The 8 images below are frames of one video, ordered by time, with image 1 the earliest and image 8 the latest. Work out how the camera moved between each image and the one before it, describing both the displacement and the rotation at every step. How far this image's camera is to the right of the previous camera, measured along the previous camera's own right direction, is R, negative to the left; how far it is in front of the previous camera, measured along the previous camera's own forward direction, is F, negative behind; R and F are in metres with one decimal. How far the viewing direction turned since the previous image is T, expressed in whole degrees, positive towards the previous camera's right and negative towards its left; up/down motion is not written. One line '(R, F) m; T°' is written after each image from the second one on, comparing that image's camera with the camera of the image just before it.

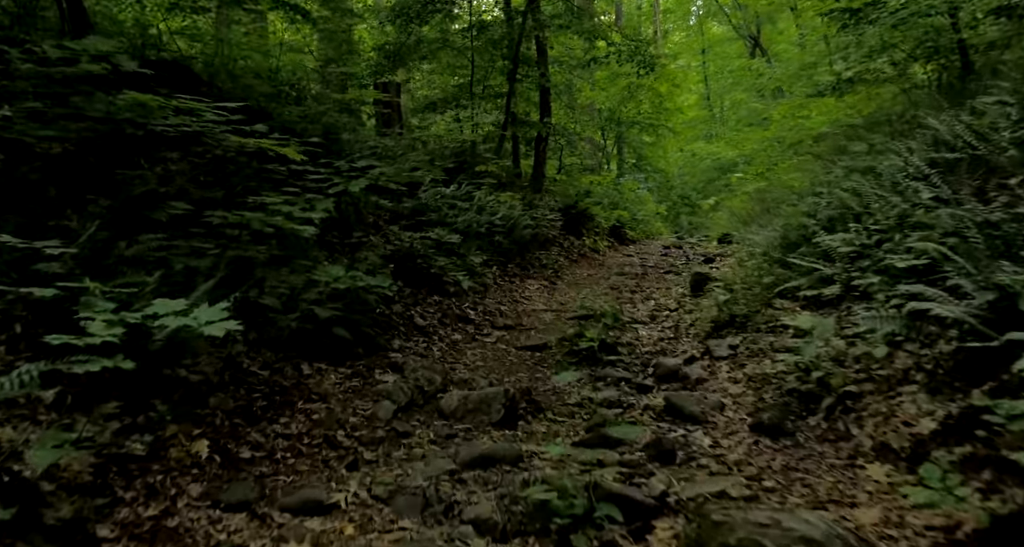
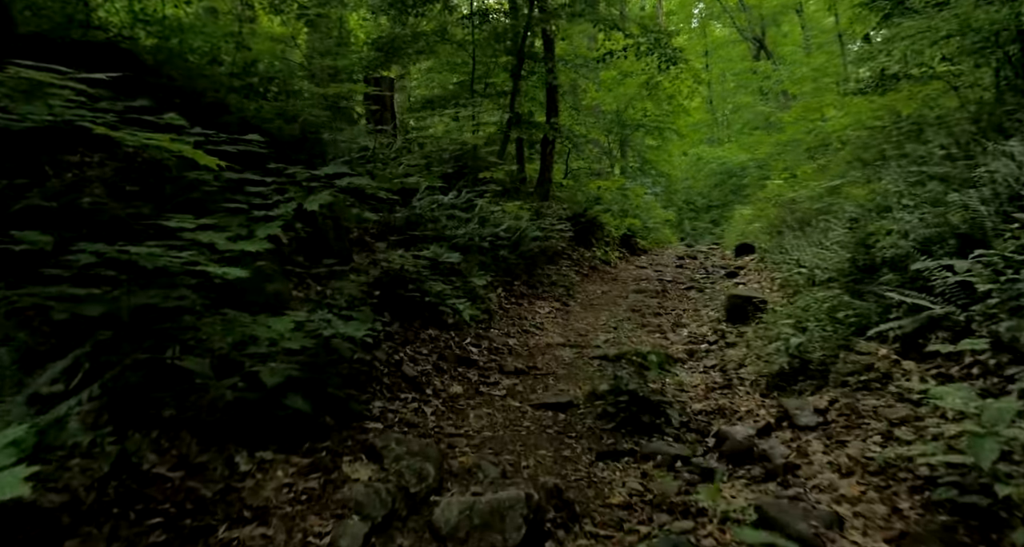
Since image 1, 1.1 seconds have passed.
(-0.1, +1.5) m; 0°
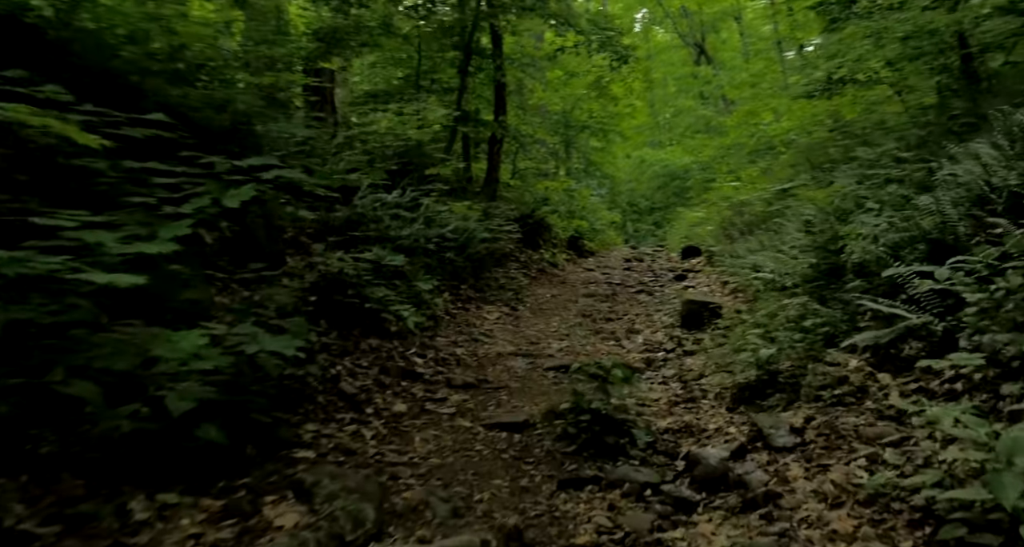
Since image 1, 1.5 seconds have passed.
(0.0, +0.5) m; +5°
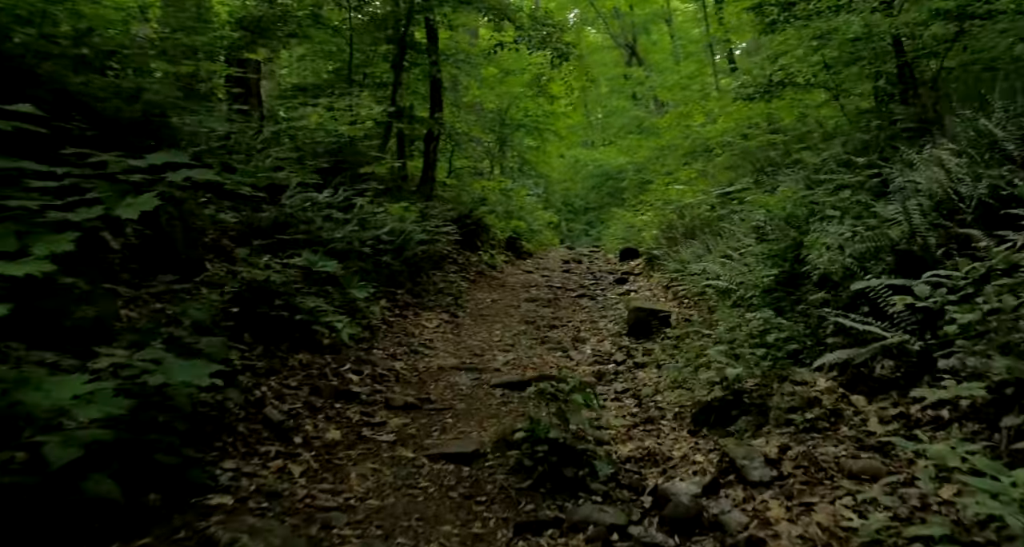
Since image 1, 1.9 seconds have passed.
(-0.1, +0.4) m; +6°
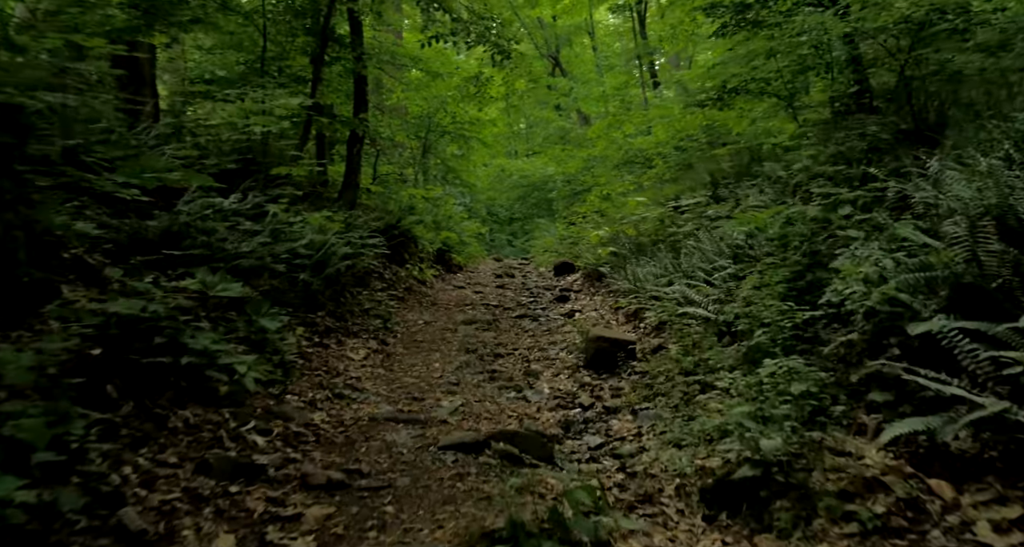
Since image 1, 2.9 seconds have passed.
(-0.2, +1.2) m; +7°
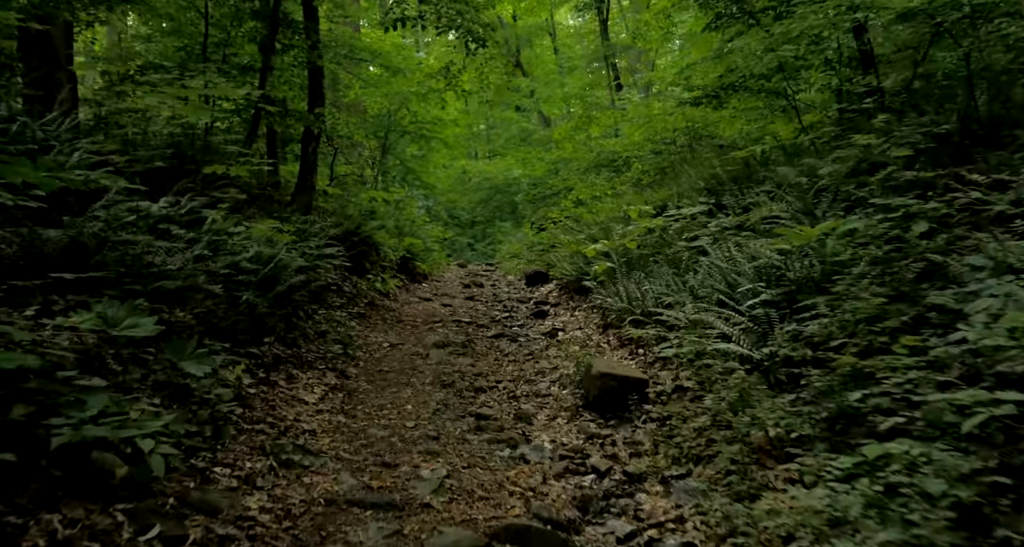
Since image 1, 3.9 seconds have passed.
(-0.3, +1.3) m; +4°
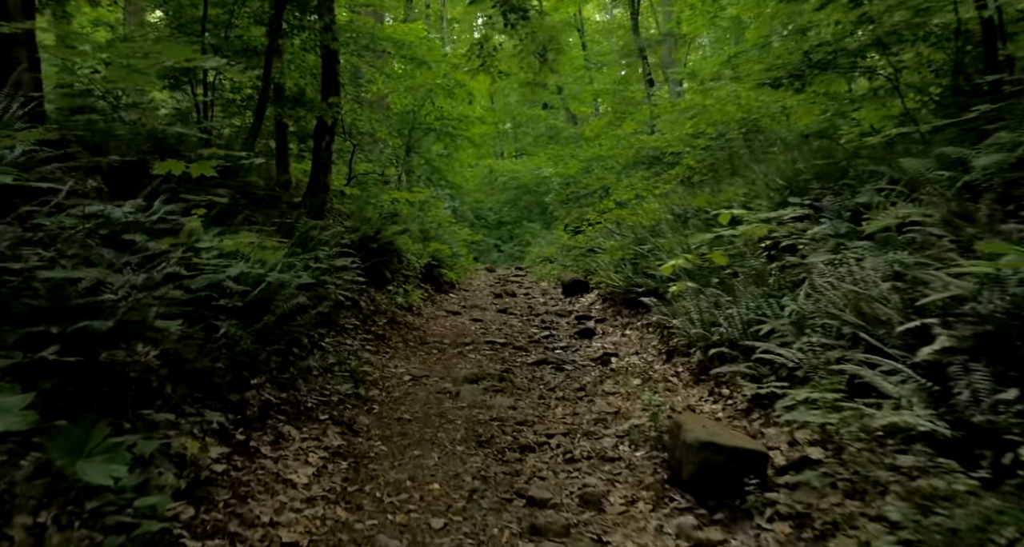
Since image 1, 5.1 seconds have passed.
(-0.3, +1.8) m; -2°
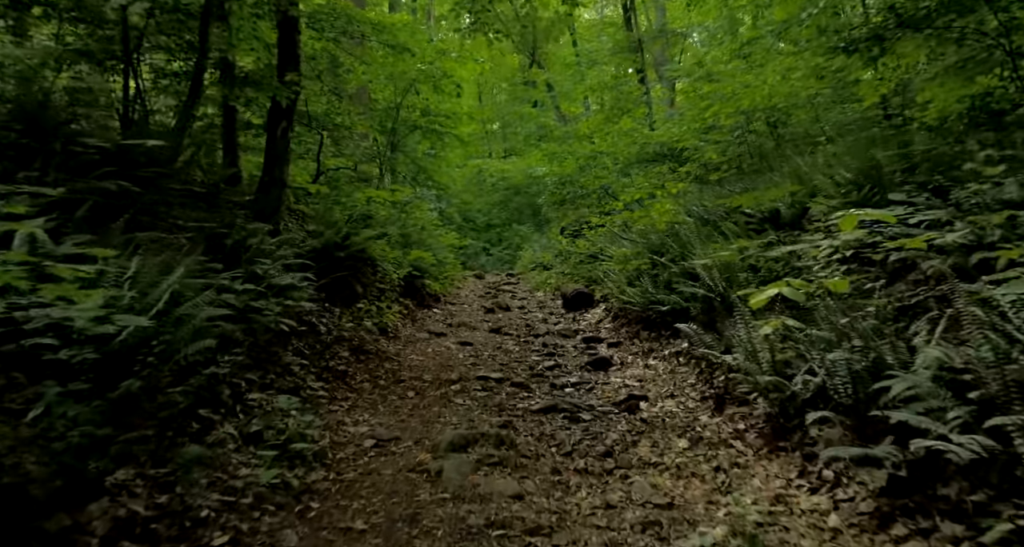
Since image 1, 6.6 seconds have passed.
(-0.1, +2.2) m; +1°
